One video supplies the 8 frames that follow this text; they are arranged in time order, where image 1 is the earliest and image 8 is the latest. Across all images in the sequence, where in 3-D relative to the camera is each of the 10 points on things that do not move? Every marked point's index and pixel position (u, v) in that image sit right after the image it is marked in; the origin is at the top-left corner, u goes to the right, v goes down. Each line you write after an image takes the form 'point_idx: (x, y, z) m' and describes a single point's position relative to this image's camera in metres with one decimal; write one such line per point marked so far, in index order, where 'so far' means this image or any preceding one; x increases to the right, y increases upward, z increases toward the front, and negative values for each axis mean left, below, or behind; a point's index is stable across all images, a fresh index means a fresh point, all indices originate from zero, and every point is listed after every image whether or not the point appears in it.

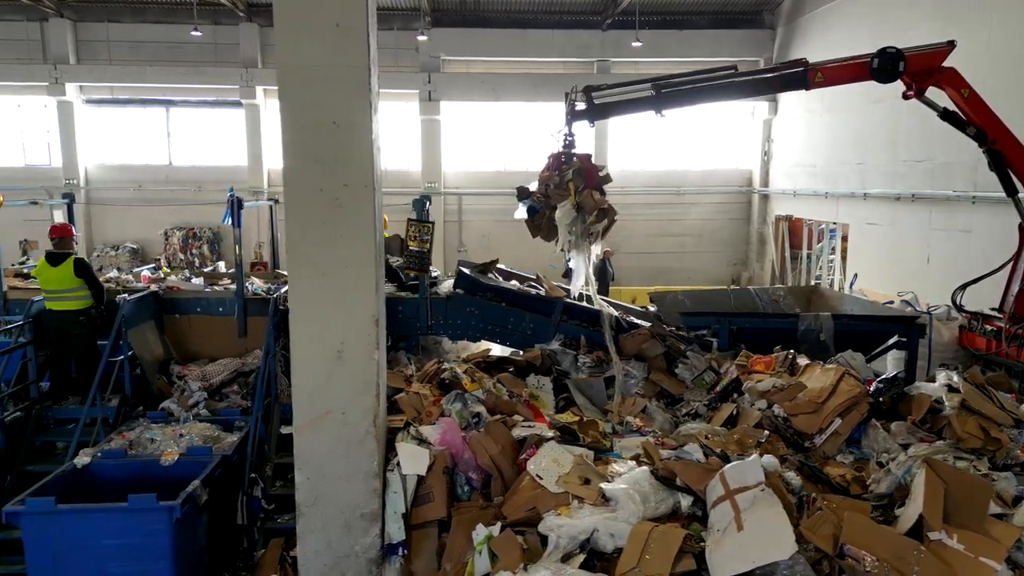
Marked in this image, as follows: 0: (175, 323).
0: (-2.6, -0.3, +5.3) m
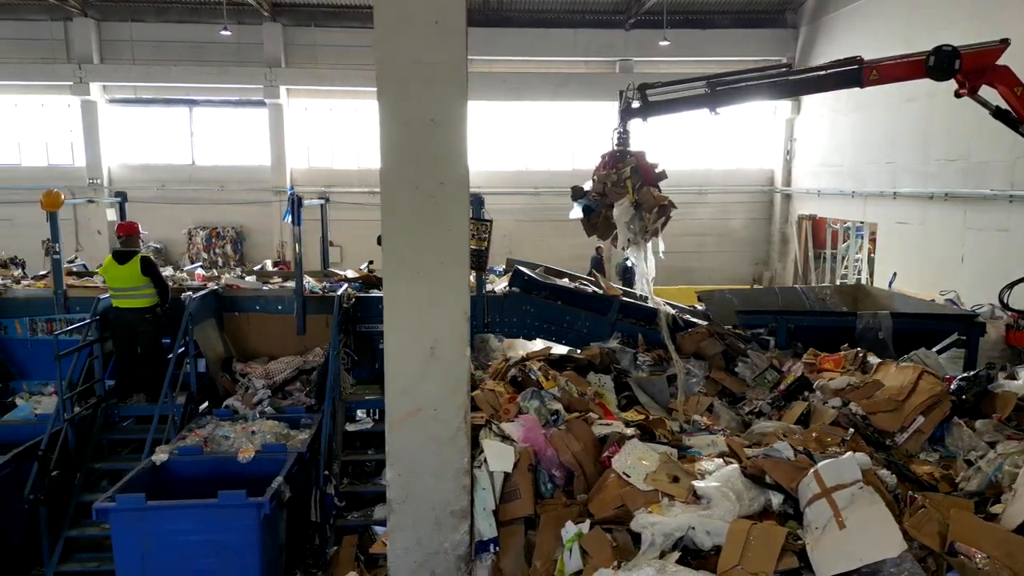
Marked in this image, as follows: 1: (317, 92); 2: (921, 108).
0: (-2.1, -0.2, +5.3) m
1: (-3.8, +3.7, +12.9) m
2: (+6.0, +2.6, +10.1) m
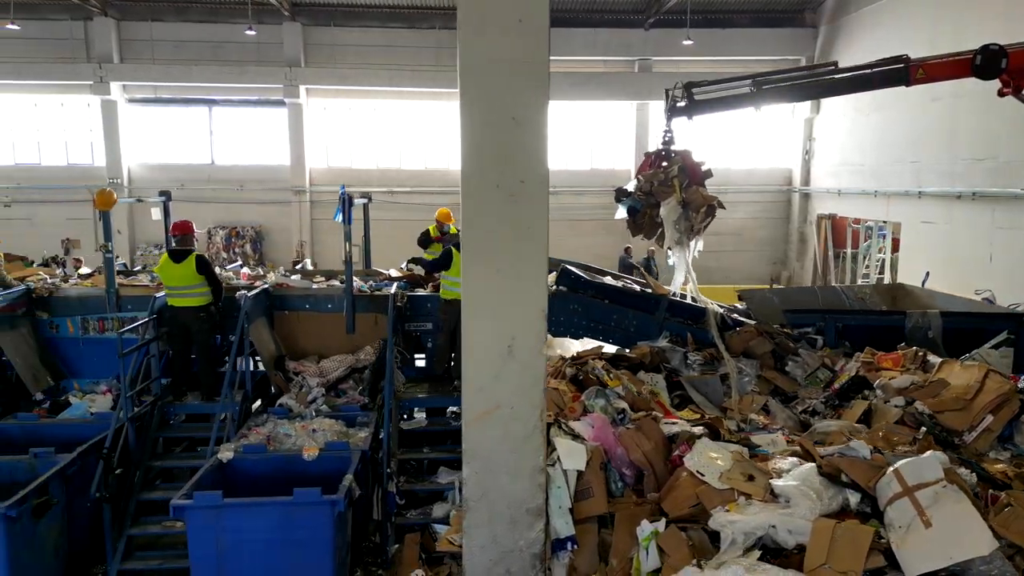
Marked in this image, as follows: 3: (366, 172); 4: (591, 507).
0: (-1.7, -0.2, +5.3) m
1: (-3.4, +3.7, +12.9) m
2: (+6.4, +2.6, +10.0) m
3: (-2.9, +2.2, +13.1) m
4: (+0.4, -1.1, +3.4) m
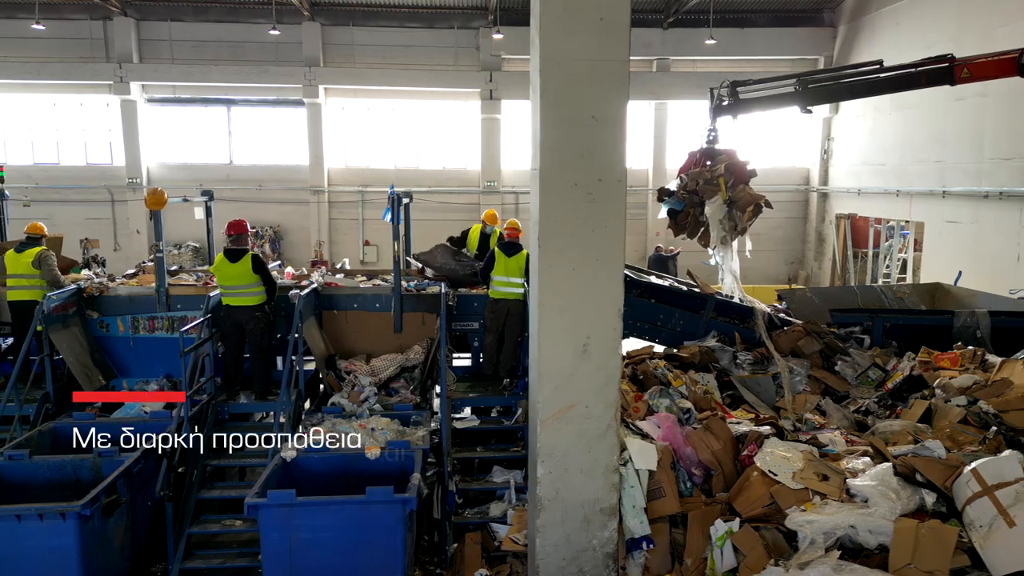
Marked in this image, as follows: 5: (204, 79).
0: (-1.4, -0.2, +5.3) m
1: (-3.0, +3.7, +12.9) m
2: (+6.8, +2.6, +10.0) m
3: (-2.5, +2.2, +13.1) m
4: (+0.8, -1.1, +3.4) m
5: (-5.6, +3.8, +12.3) m
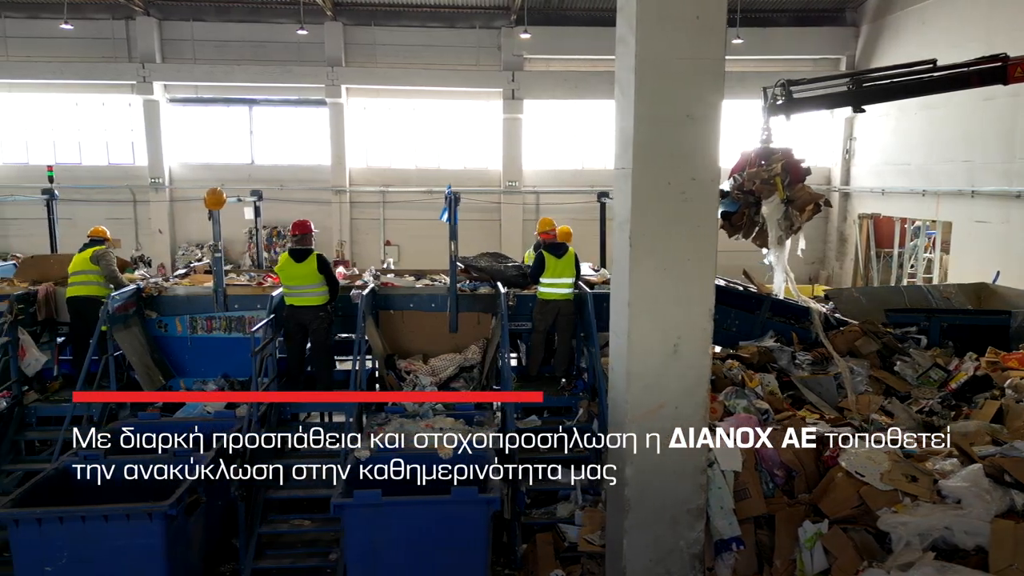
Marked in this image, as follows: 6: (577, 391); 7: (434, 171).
0: (-0.9, -0.2, +5.3) m
1: (-2.6, +3.7, +12.9) m
2: (+7.2, +2.6, +10.0) m
3: (-2.0, +2.2, +13.1) m
4: (+1.2, -1.1, +3.4) m
5: (-5.1, +3.8, +12.3) m
6: (+0.5, -0.7, +4.9) m
7: (-1.5, +2.3, +13.1) m
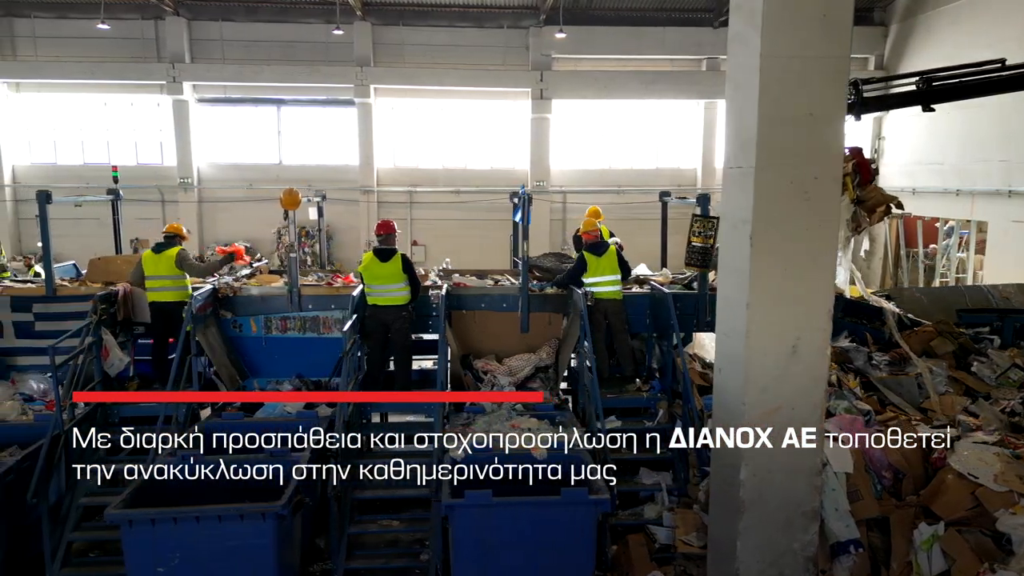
0: (-0.4, -0.2, +5.2) m
1: (-2.0, +3.7, +12.9) m
2: (+7.8, +2.6, +9.9) m
3: (-1.5, +2.2, +13.1) m
4: (+1.7, -1.1, +3.4) m
5: (-4.5, +3.8, +12.3) m
6: (+1.0, -0.7, +4.9) m
7: (-0.9, +2.3, +13.1) m
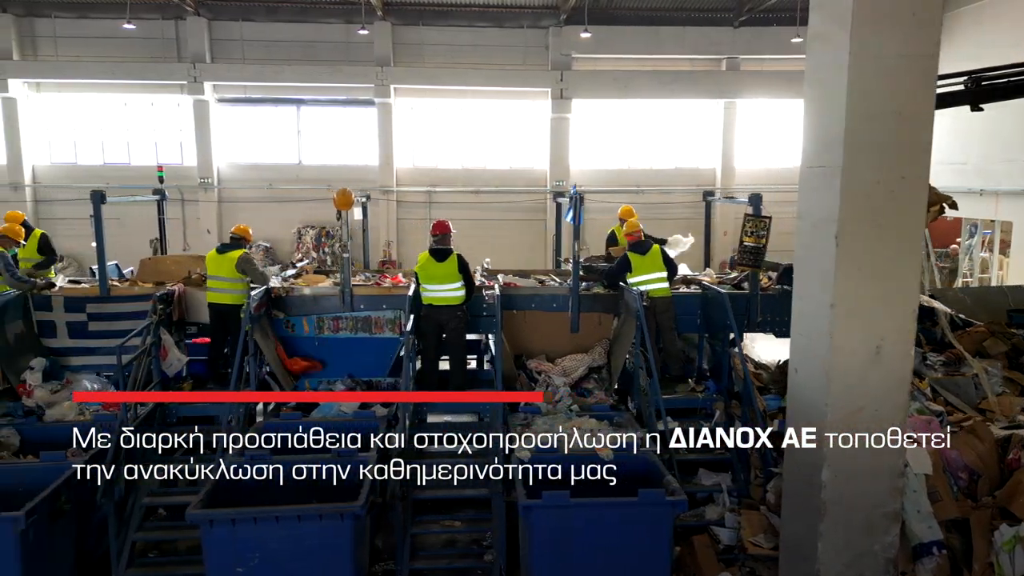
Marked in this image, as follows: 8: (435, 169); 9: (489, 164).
0: (0.0, -0.2, +5.2) m
1: (-1.6, +3.7, +12.9) m
2: (+8.2, +2.6, +9.9) m
3: (-1.0, +2.2, +13.1) m
4: (+2.1, -1.1, +3.4) m
5: (-4.1, +3.8, +12.3) m
6: (+1.4, -0.7, +4.9) m
7: (-0.5, +2.3, +13.1) m
8: (-1.4, +2.3, +13.1) m
9: (-0.4, +2.4, +13.2) m
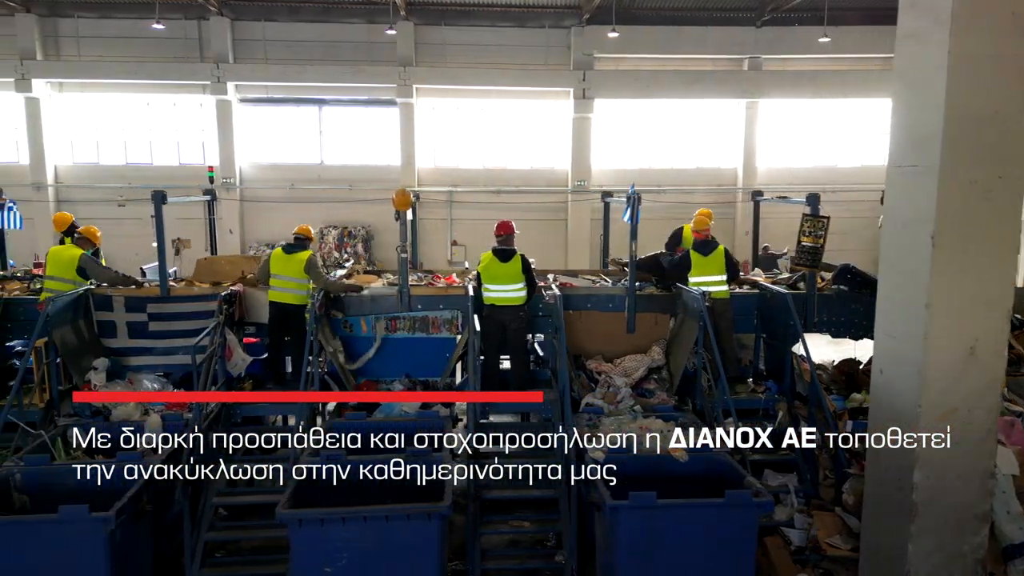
0: (+0.4, -0.2, +5.2) m
1: (-1.1, +3.7, +12.9) m
2: (+8.6, +2.6, +9.9) m
3: (-0.6, +2.2, +13.1) m
4: (+2.5, -1.1, +3.3) m
5: (-3.7, +3.8, +12.3) m
6: (+1.8, -0.7, +4.9) m
7: (0.0, +2.3, +13.1) m
8: (-0.9, +2.3, +13.1) m
9: (+0.1, +2.4, +13.2) m
